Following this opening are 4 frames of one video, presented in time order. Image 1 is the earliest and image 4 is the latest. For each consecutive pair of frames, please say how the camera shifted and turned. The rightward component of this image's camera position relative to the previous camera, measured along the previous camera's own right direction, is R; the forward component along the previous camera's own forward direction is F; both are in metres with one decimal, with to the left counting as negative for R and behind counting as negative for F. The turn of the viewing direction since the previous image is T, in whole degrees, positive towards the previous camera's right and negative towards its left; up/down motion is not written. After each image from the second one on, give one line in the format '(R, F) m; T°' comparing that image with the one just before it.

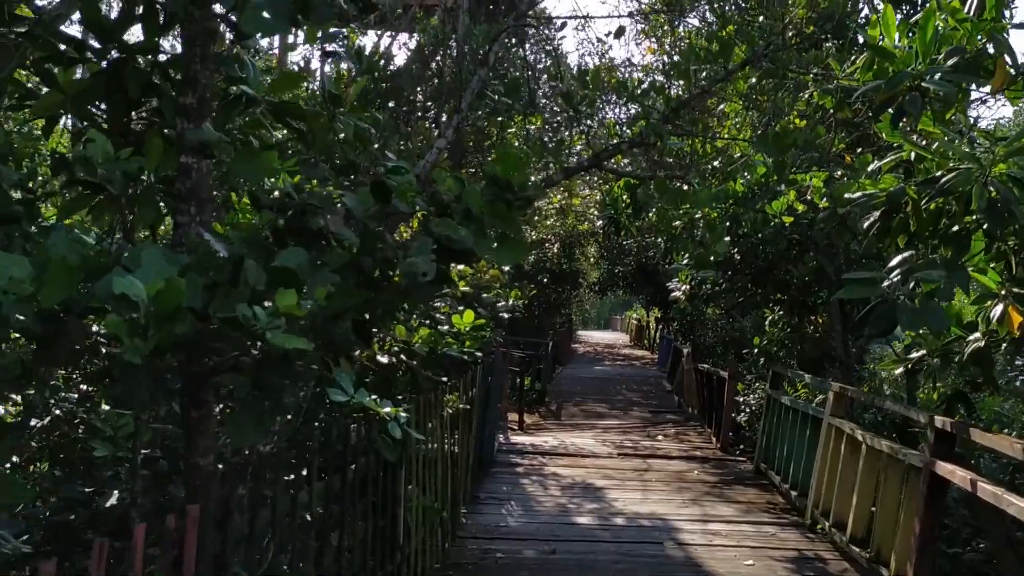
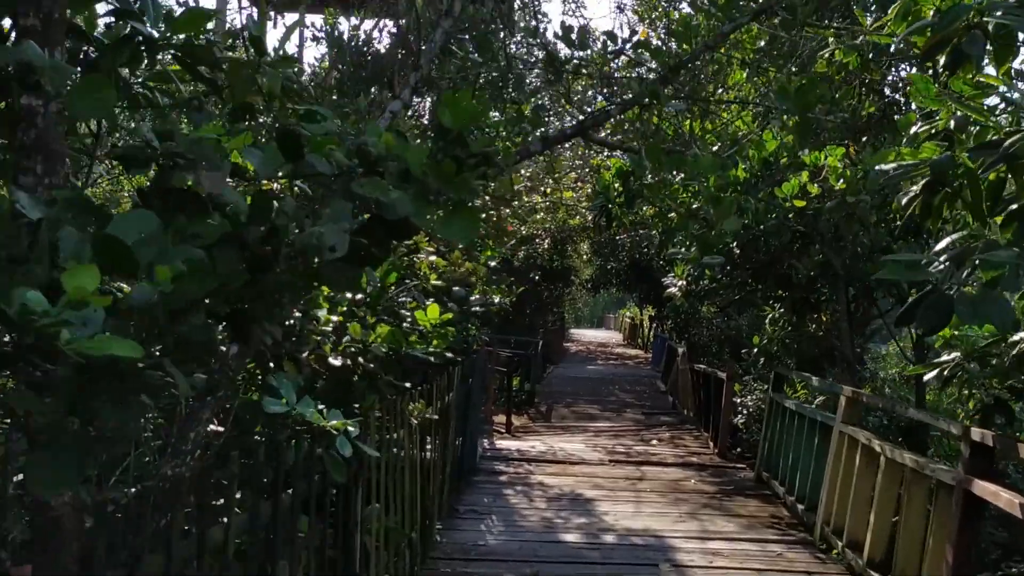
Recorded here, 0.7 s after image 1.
(+0.1, +0.5) m; 0°
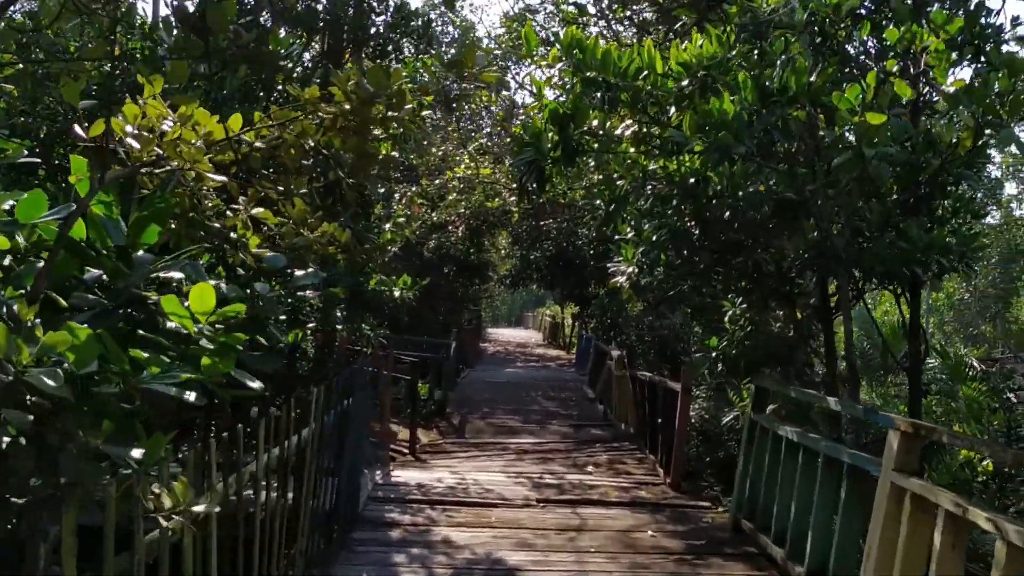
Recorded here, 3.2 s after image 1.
(+0.1, +1.9) m; +5°
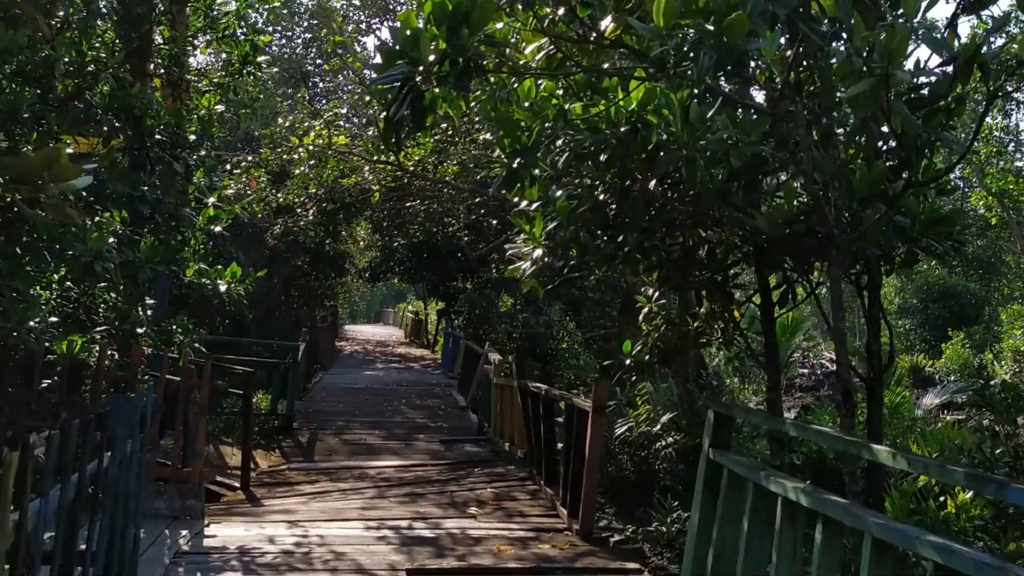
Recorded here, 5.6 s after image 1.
(0.0, +1.7) m; +9°
